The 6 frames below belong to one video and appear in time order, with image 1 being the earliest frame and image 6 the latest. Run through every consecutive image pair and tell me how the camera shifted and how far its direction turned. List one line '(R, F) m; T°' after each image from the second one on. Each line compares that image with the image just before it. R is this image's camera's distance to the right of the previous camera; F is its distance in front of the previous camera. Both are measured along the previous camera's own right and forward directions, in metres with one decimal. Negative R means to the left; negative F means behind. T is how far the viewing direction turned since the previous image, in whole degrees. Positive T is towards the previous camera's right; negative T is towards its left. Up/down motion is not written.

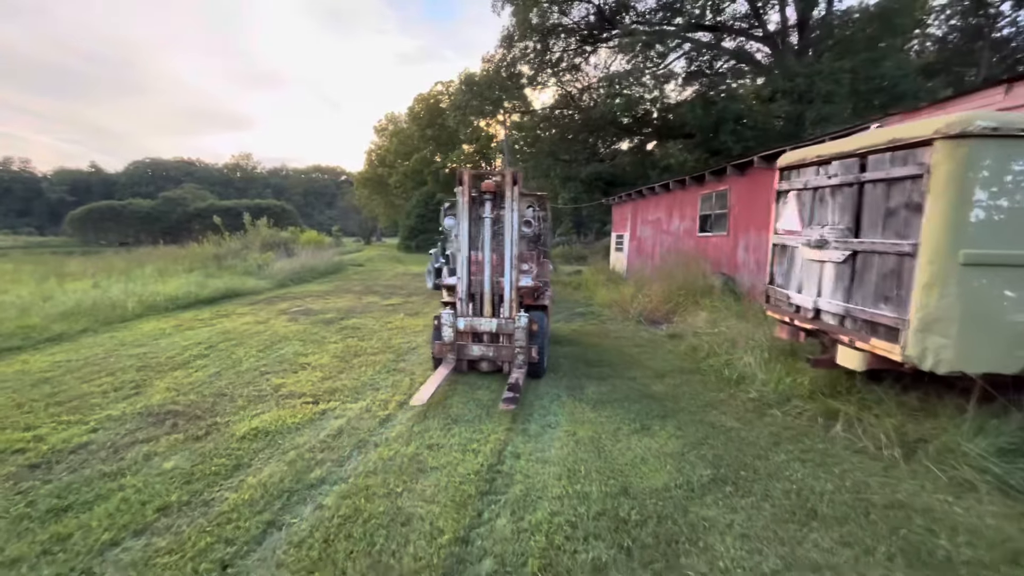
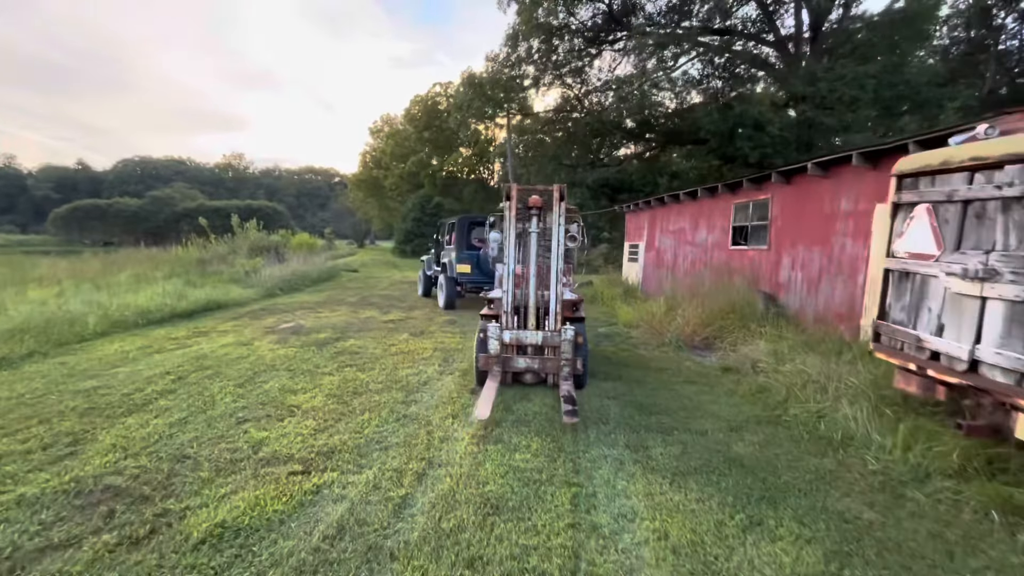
(-0.4, +1.0) m; +1°
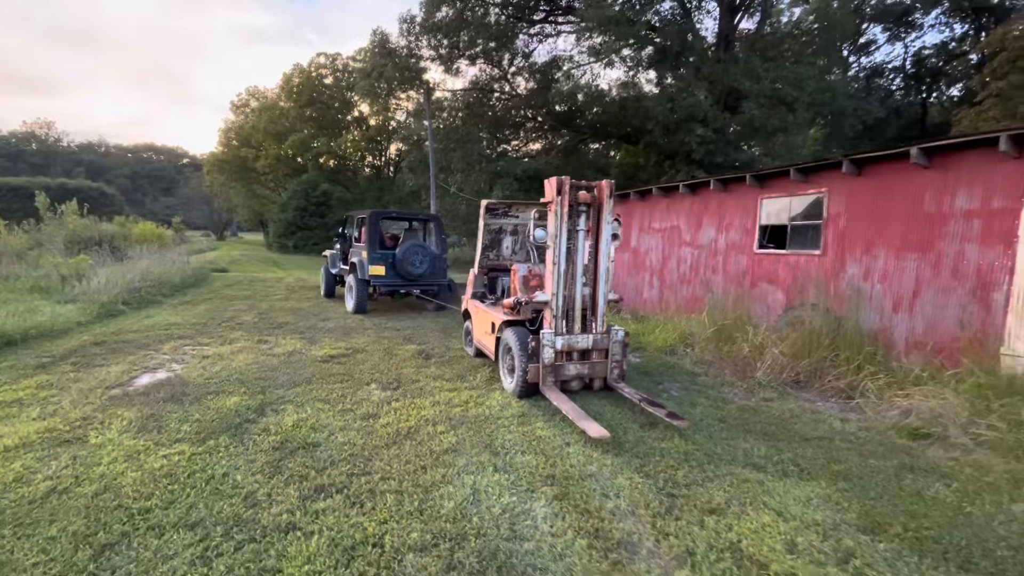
(-1.5, +2.7) m; +14°
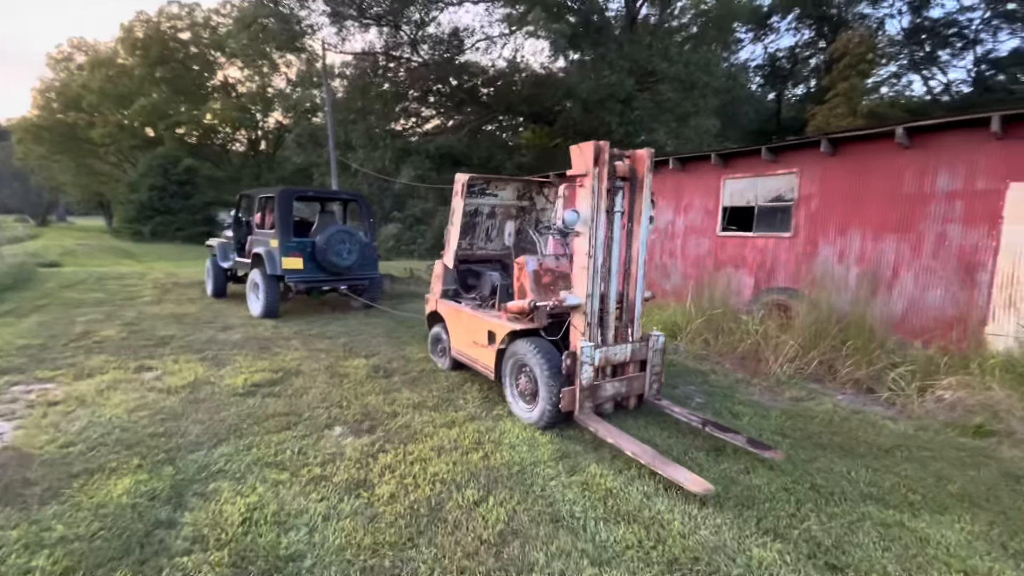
(-0.9, +1.2) m; +13°
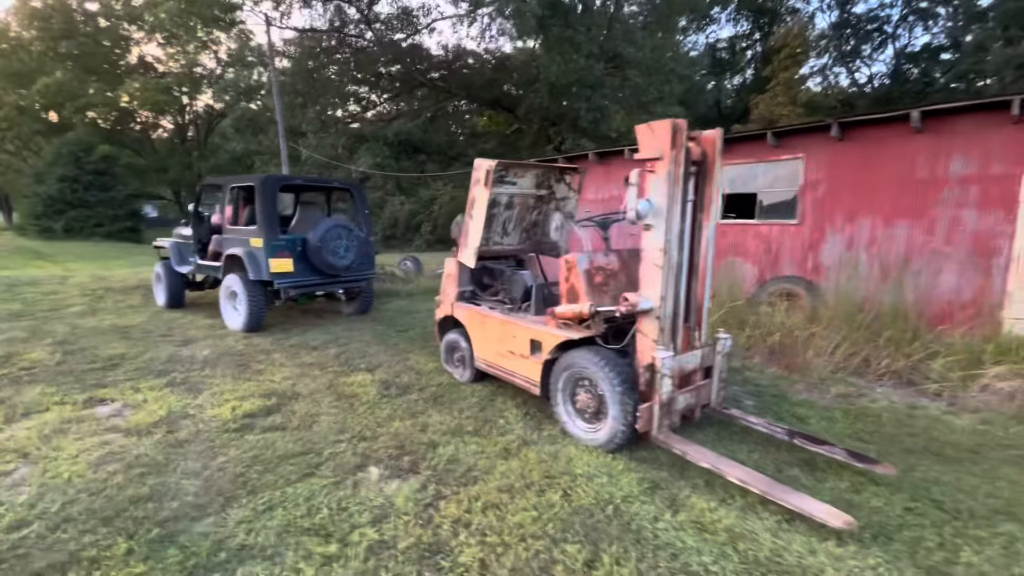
(-0.7, +0.6) m; +6°
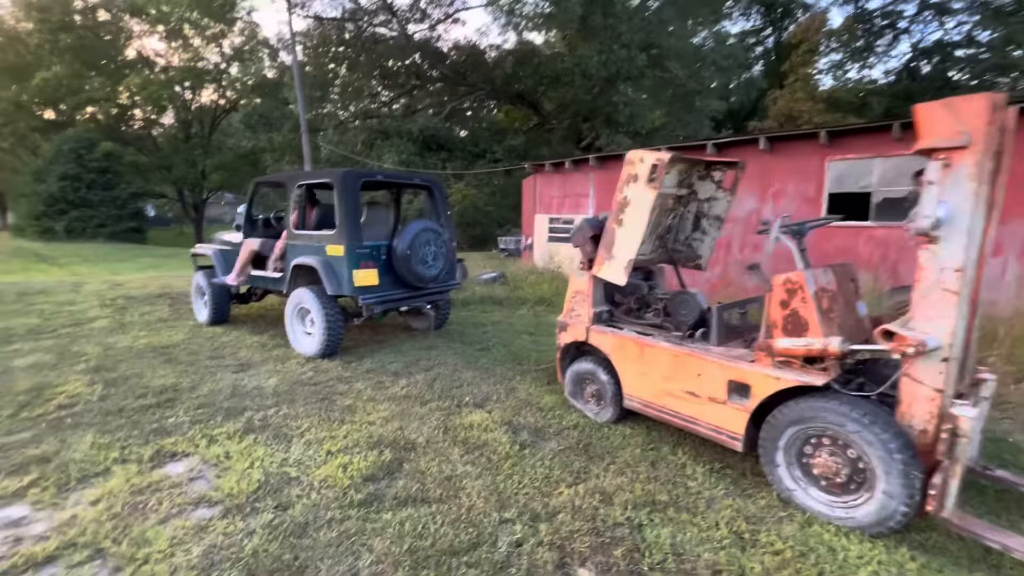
(-1.2, +0.8) m; +1°
